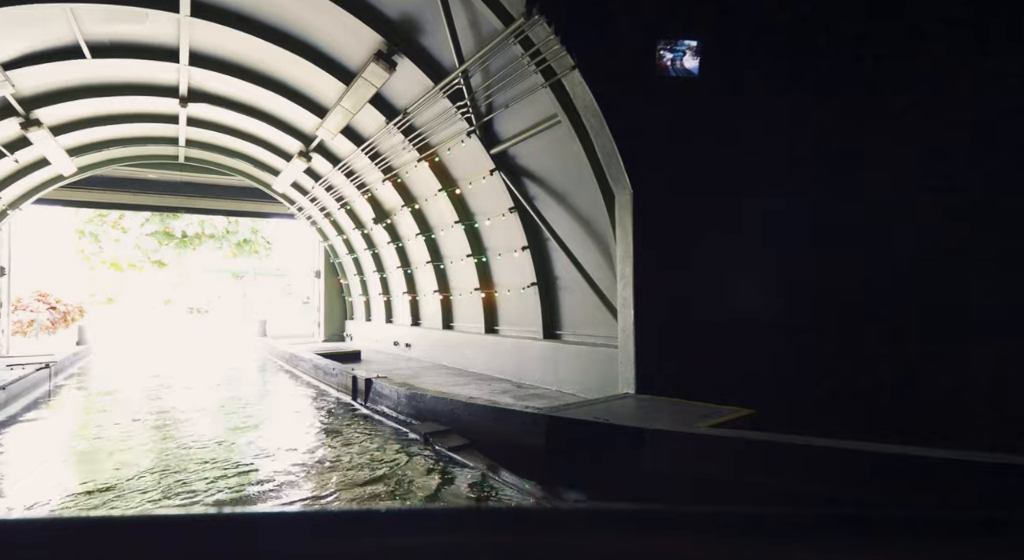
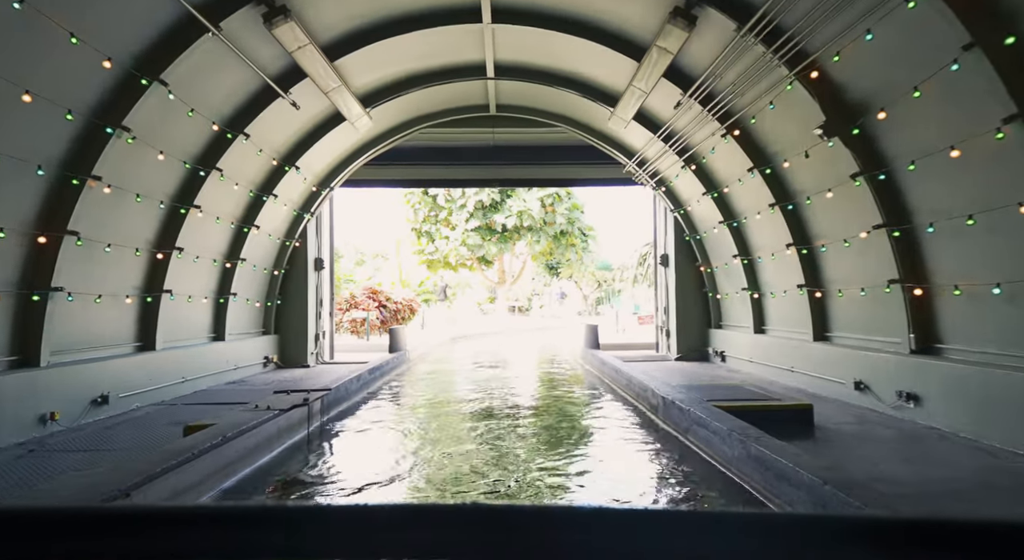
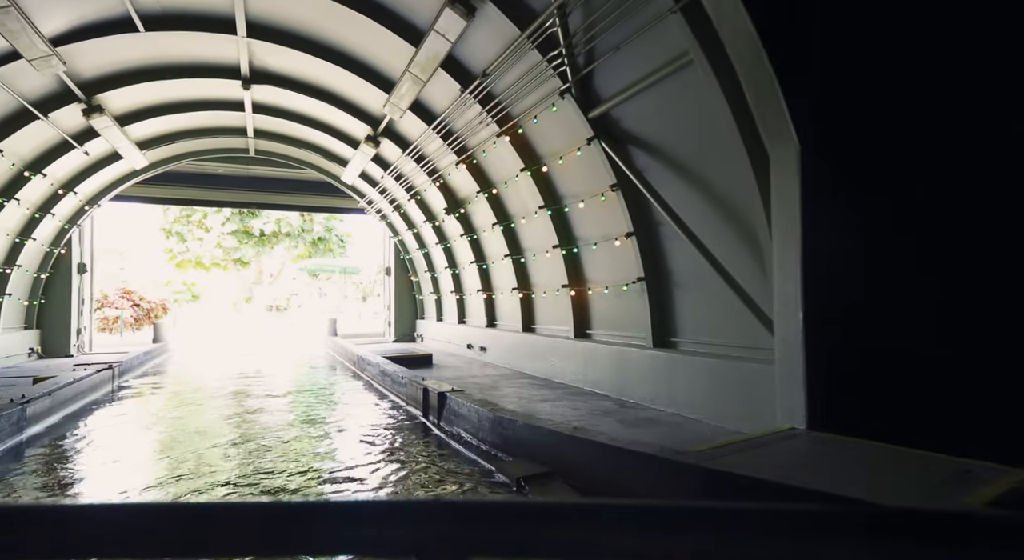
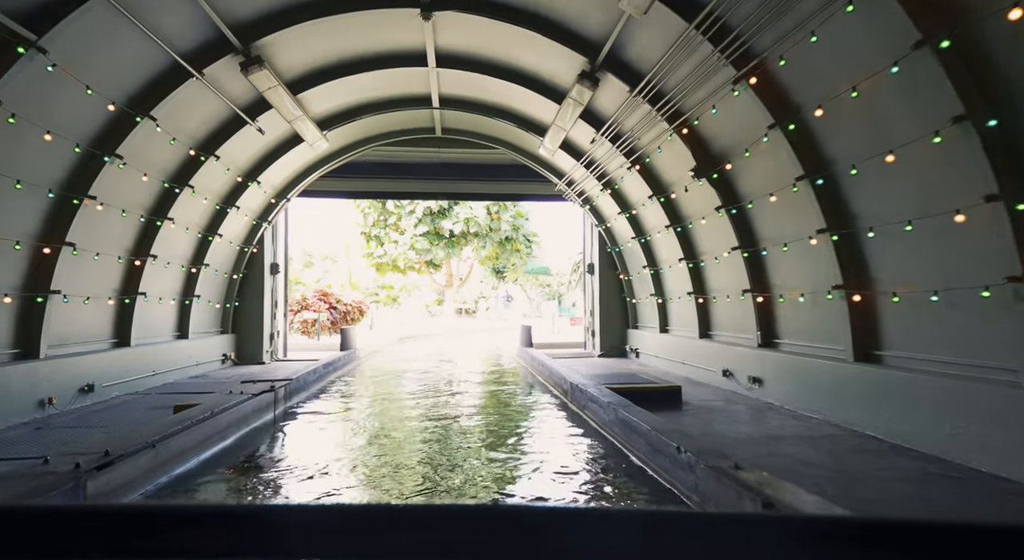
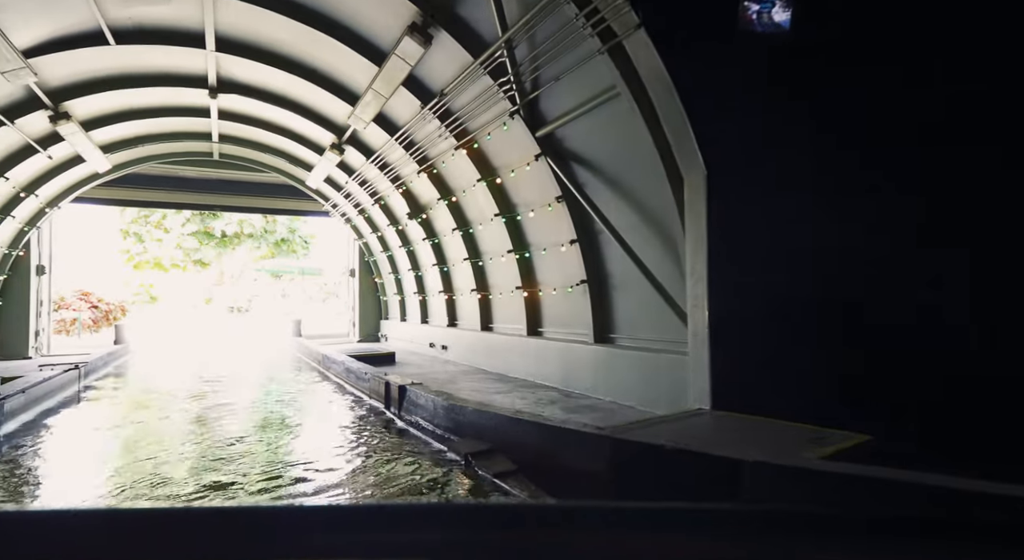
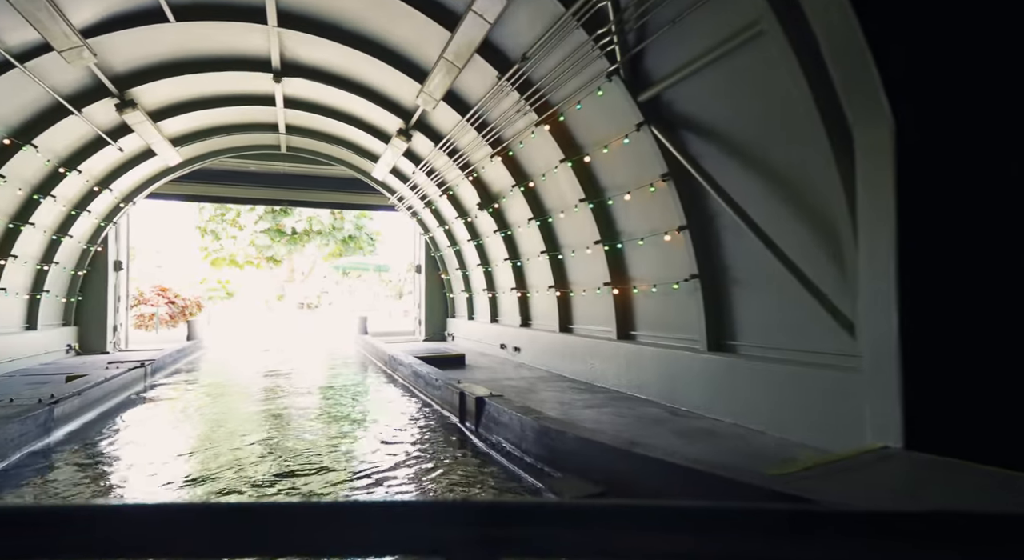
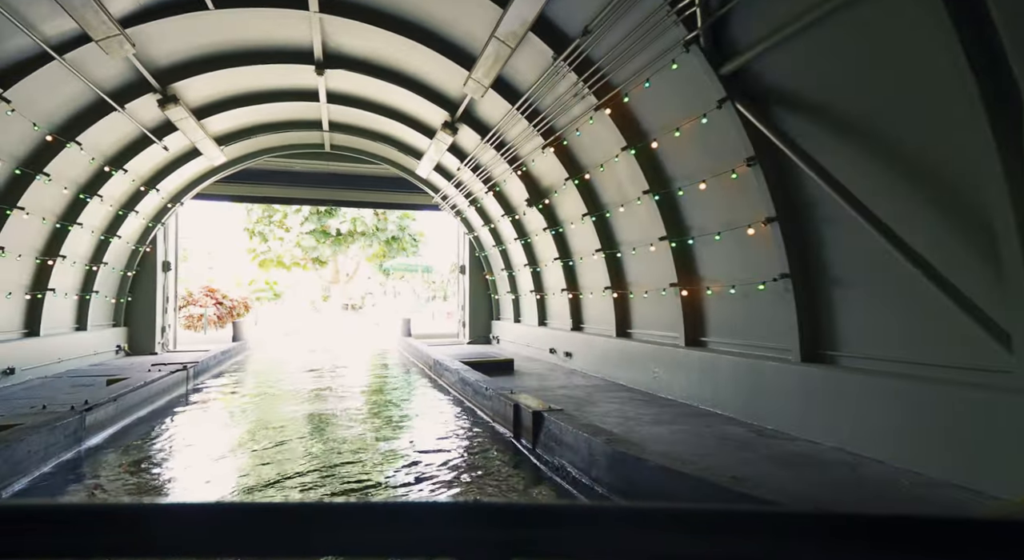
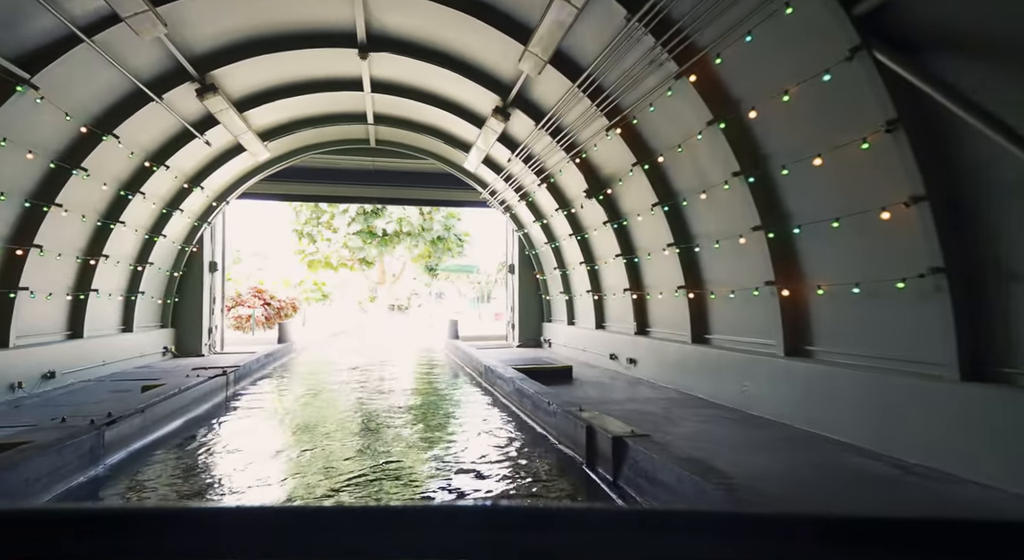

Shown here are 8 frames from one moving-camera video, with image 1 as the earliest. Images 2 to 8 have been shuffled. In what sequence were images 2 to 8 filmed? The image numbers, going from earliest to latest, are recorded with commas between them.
5, 3, 6, 7, 8, 4, 2
